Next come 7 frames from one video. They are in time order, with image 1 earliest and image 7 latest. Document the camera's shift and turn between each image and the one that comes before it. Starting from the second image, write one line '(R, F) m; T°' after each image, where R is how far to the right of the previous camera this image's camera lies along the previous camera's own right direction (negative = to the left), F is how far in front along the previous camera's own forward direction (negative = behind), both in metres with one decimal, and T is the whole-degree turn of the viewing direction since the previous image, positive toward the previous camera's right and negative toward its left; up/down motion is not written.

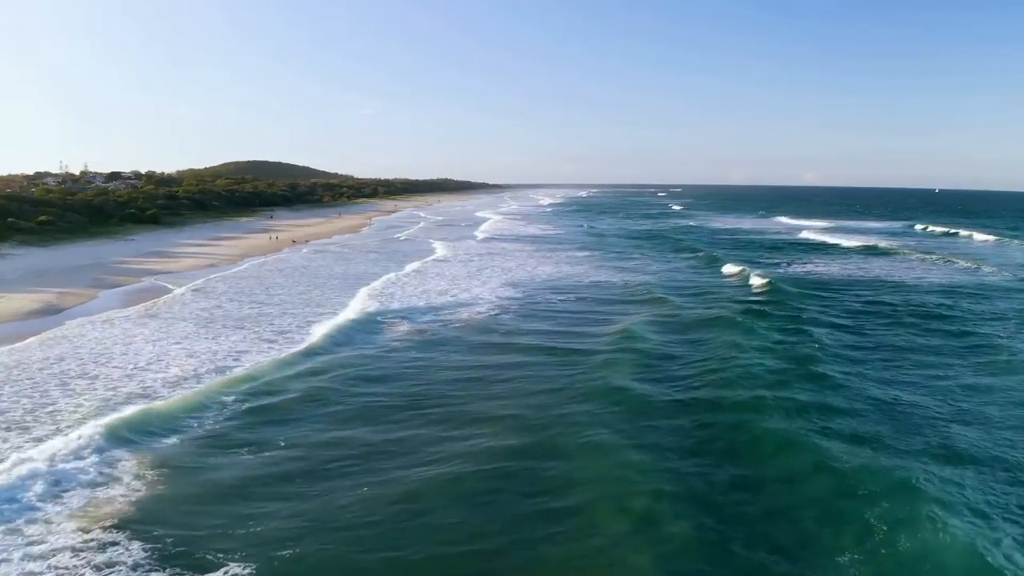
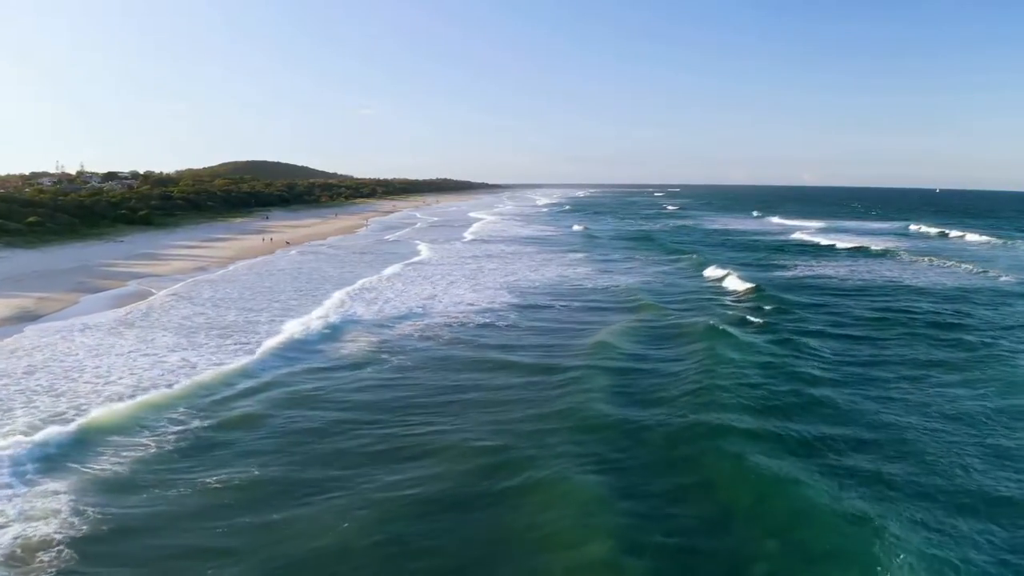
(+0.2, +0.8) m; 0°
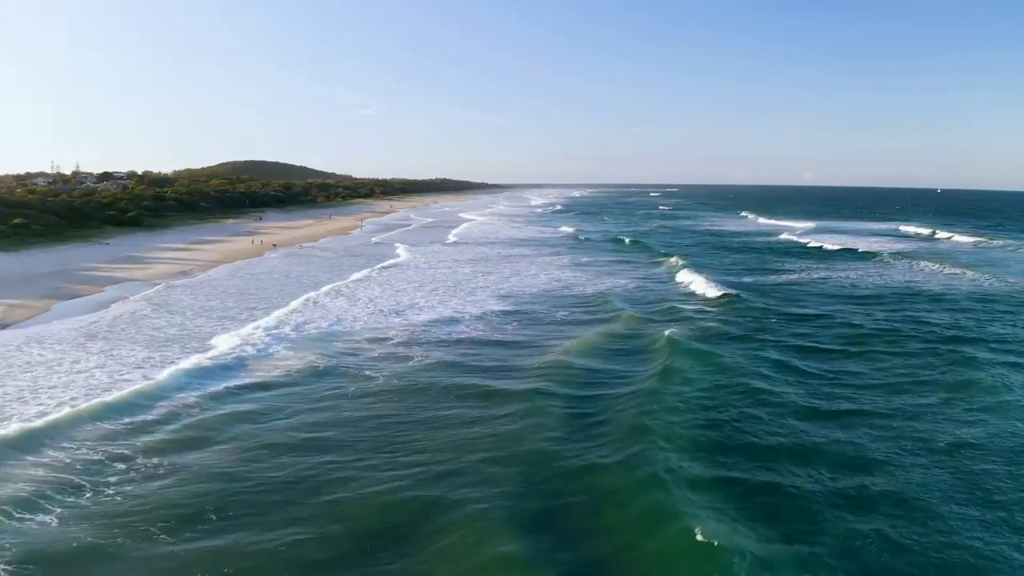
(+0.2, +1.2) m; 0°
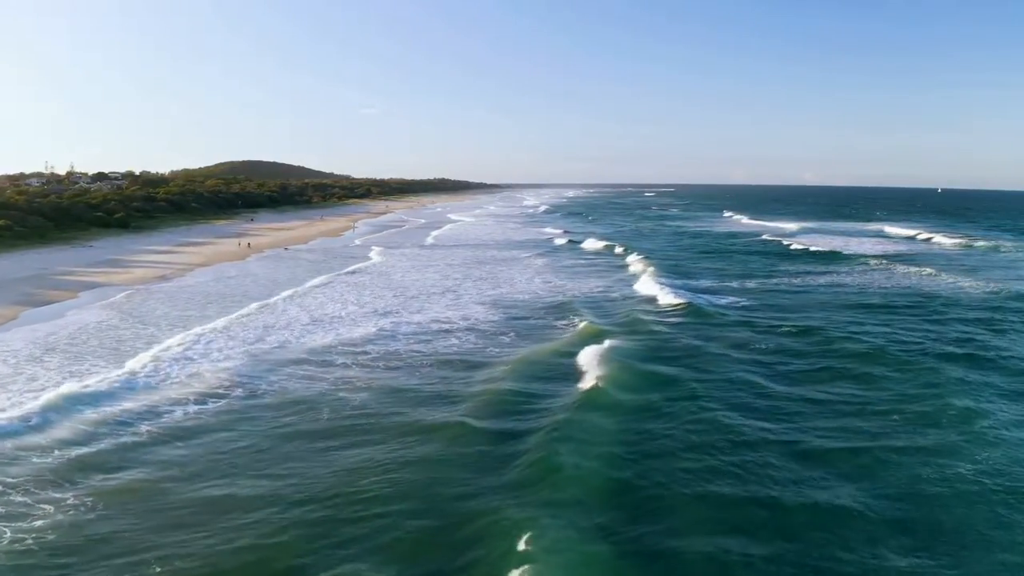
(+0.4, +1.0) m; 0°
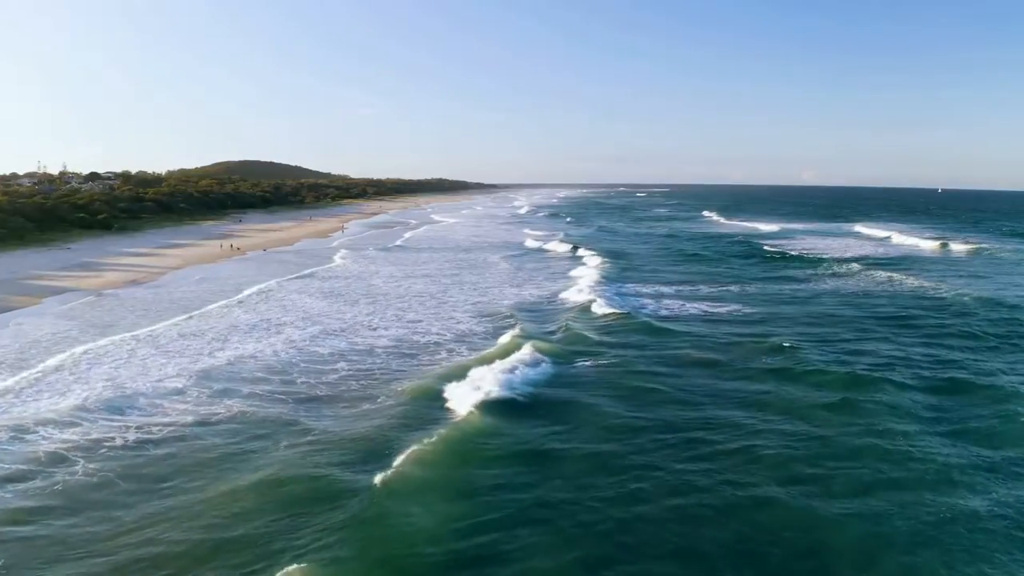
(+0.7, +0.9) m; 0°
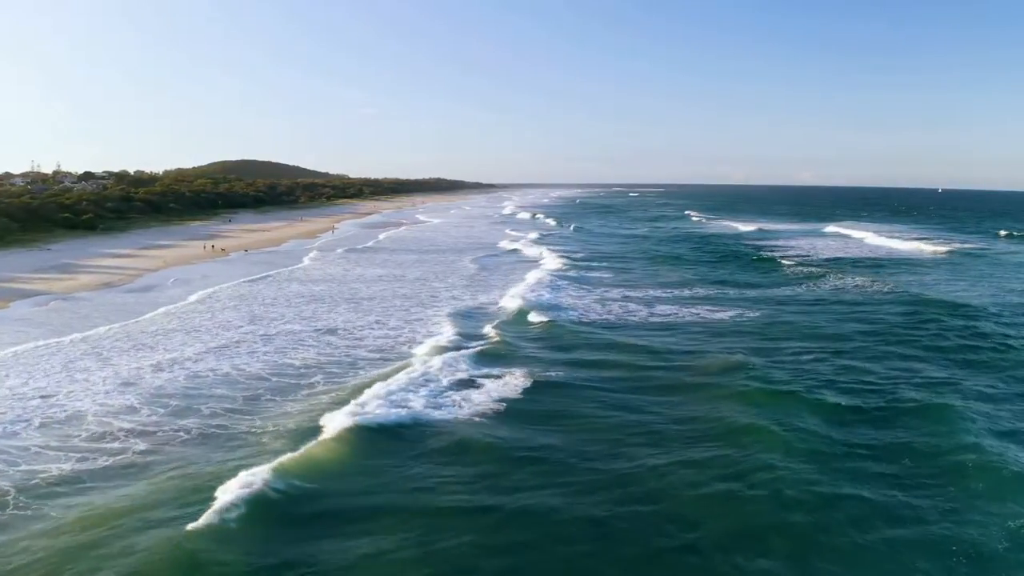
(+0.6, +0.8) m; 0°
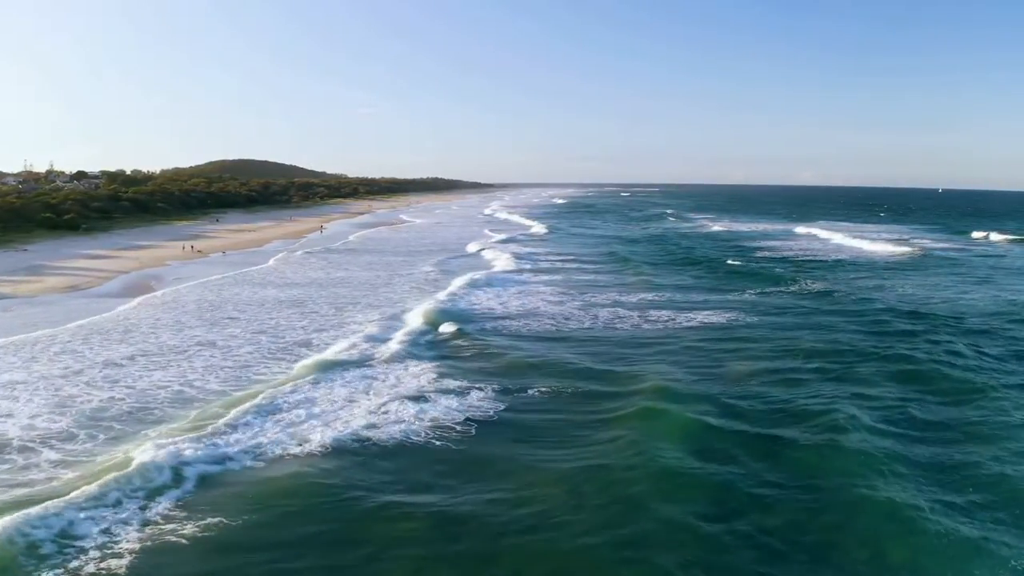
(+0.6, +1.0) m; 0°
